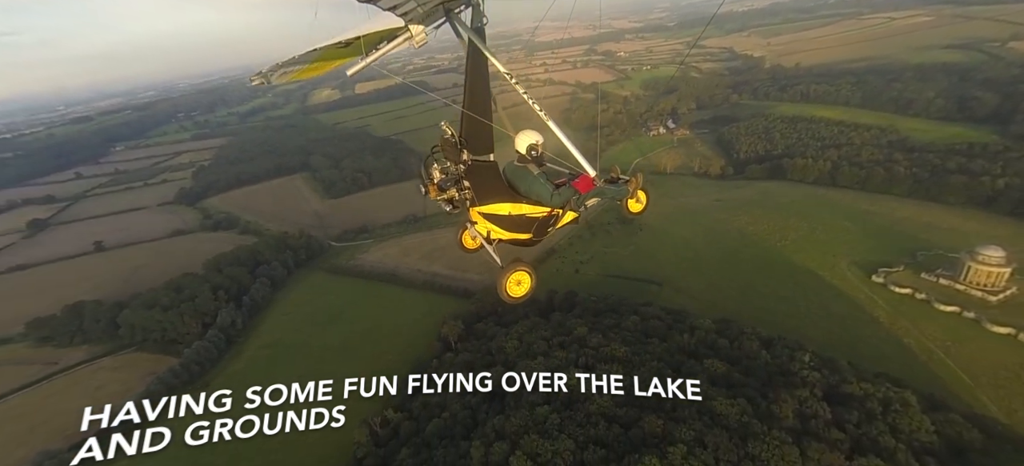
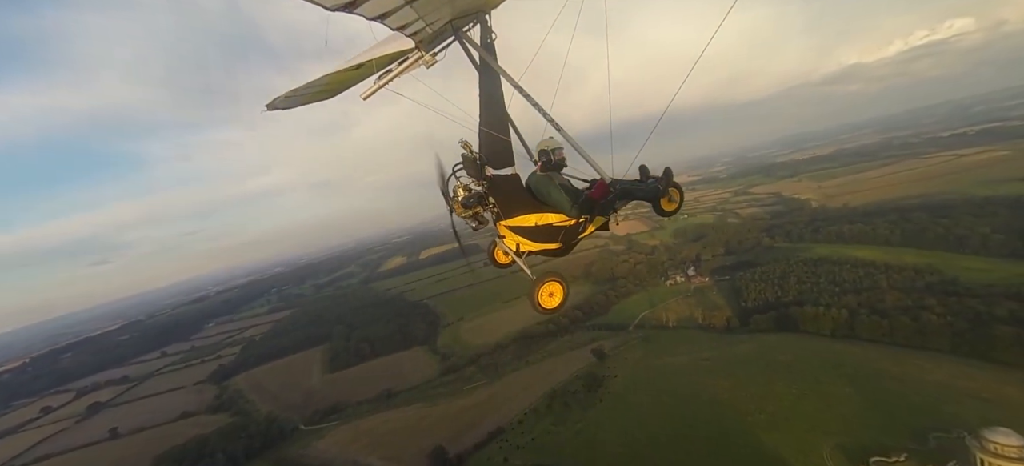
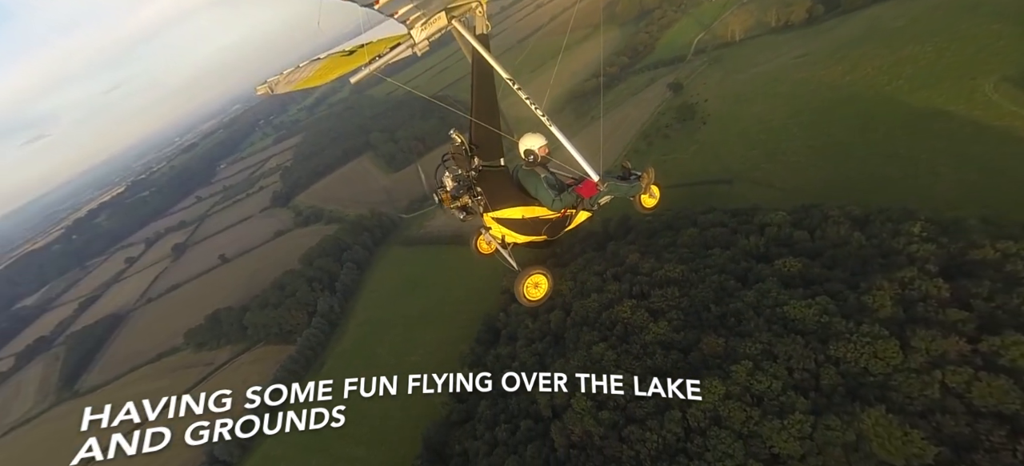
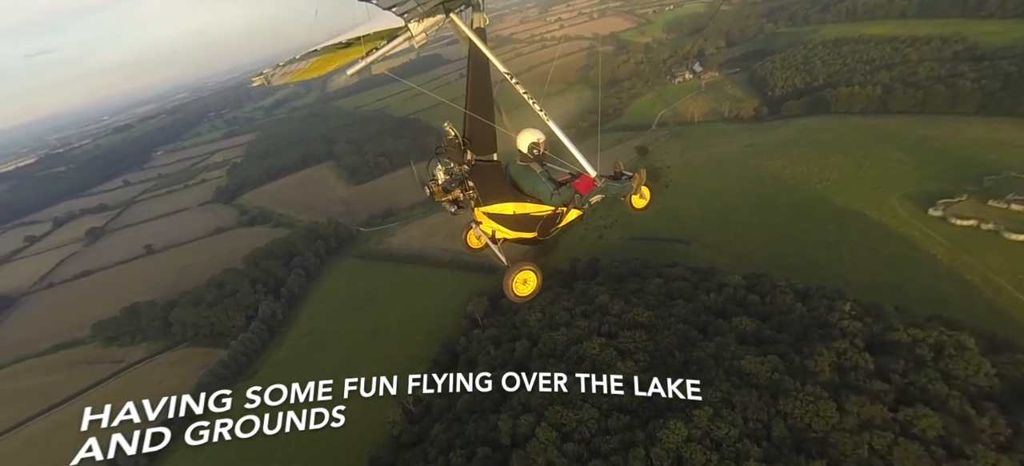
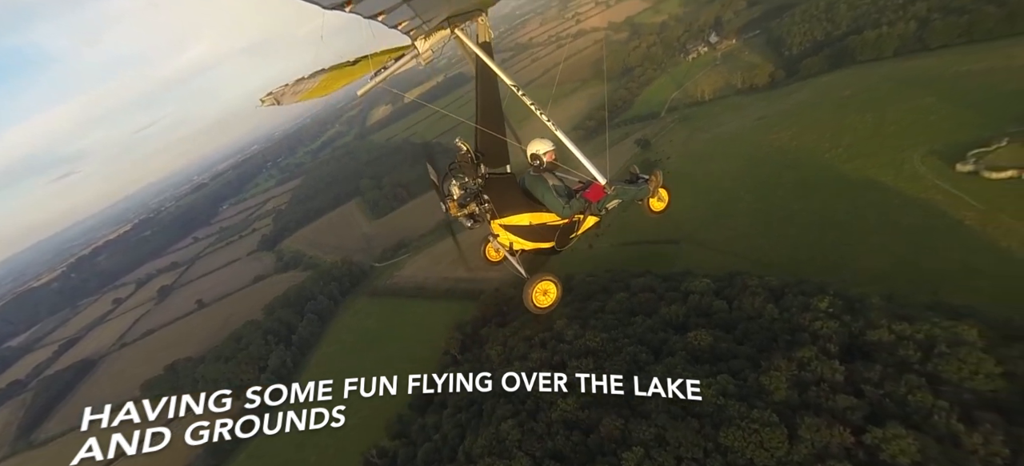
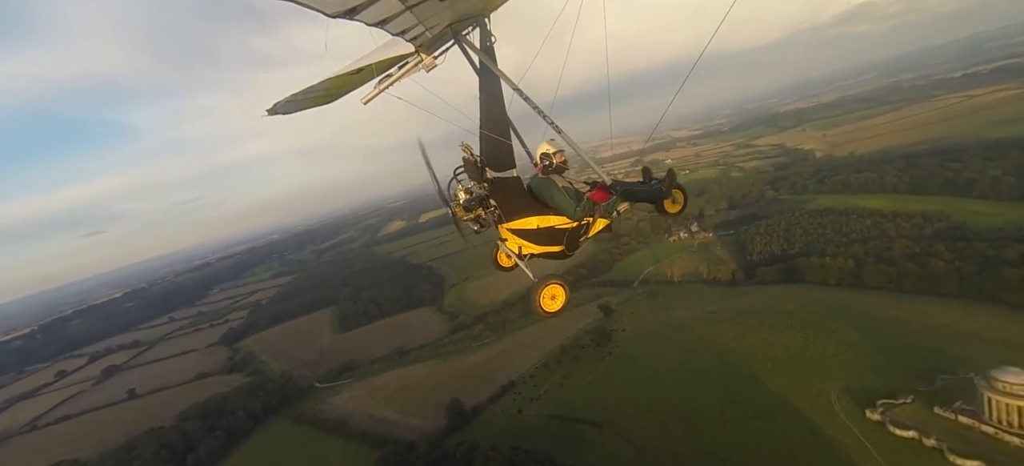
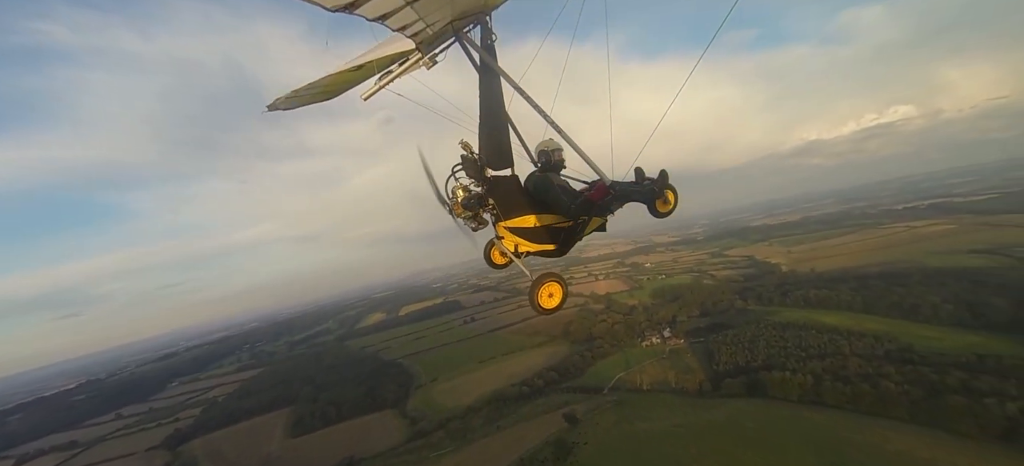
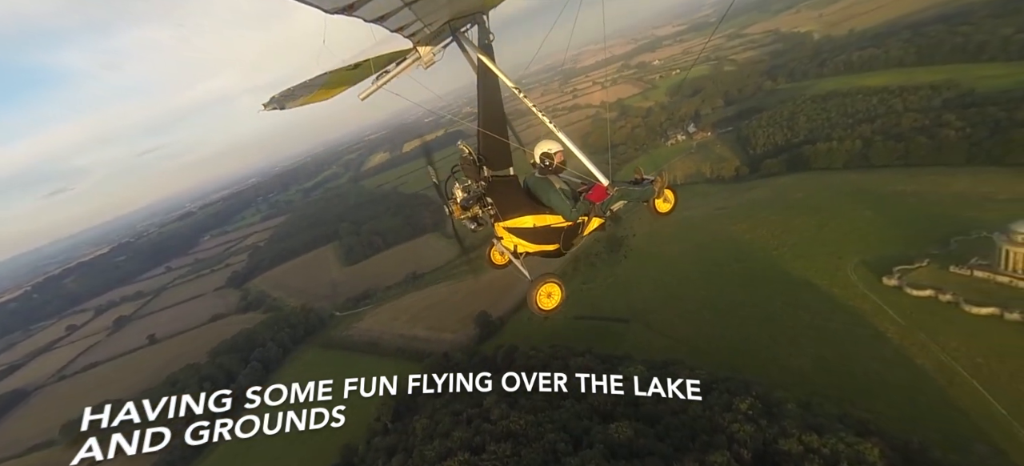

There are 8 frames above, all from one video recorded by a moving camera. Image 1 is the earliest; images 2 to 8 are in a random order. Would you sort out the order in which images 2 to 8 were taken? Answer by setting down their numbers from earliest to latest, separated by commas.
4, 3, 5, 8, 6, 2, 7
